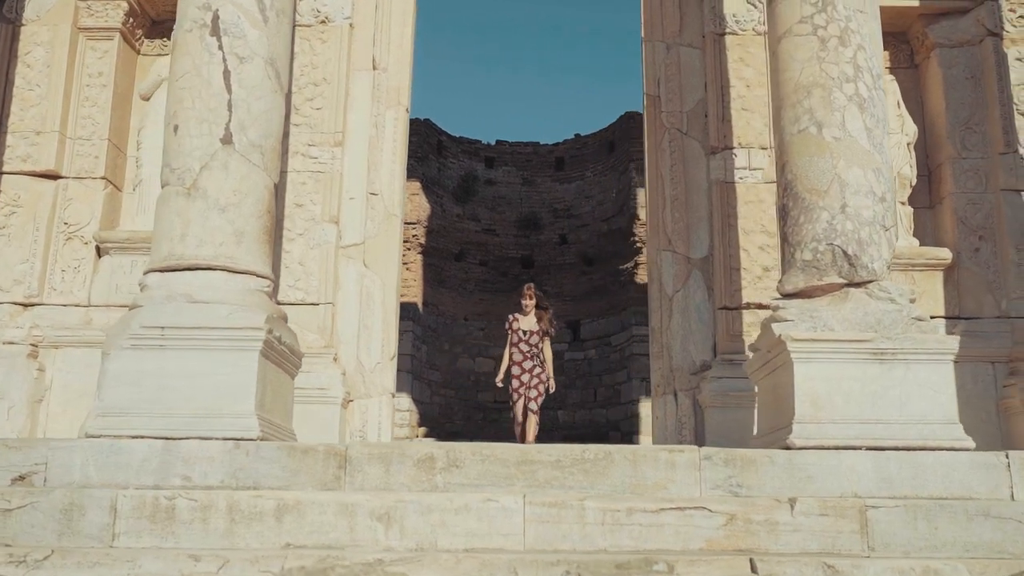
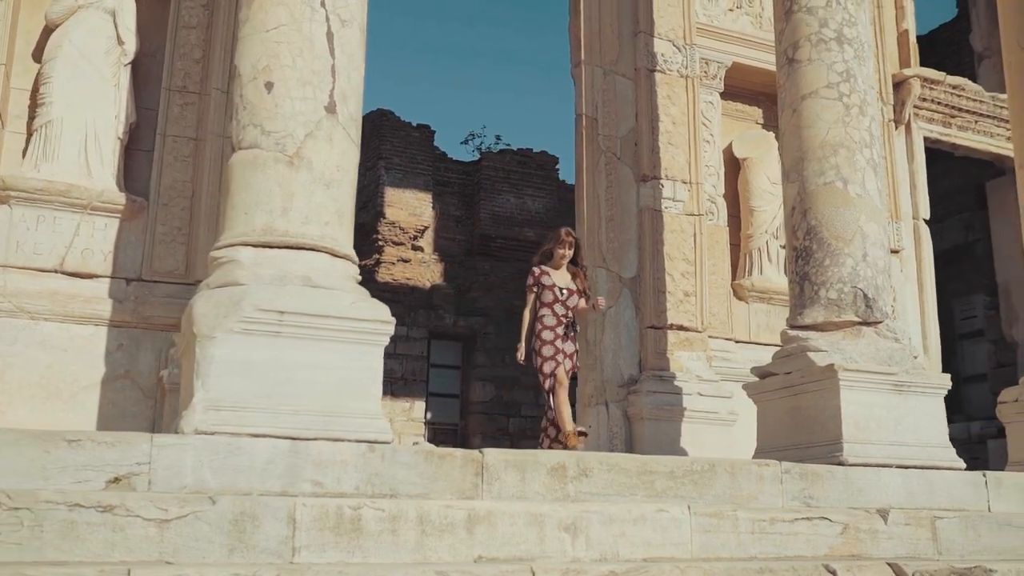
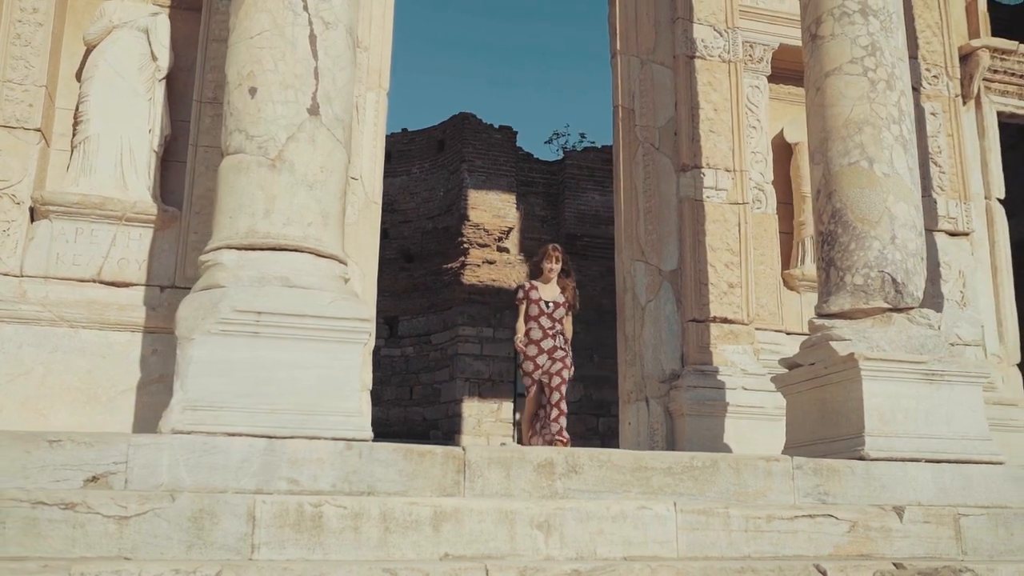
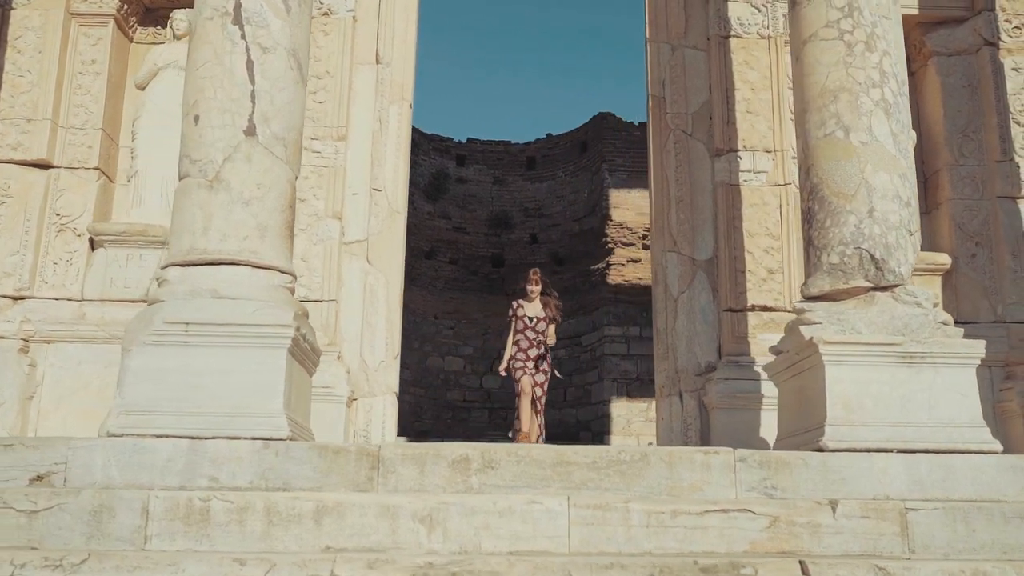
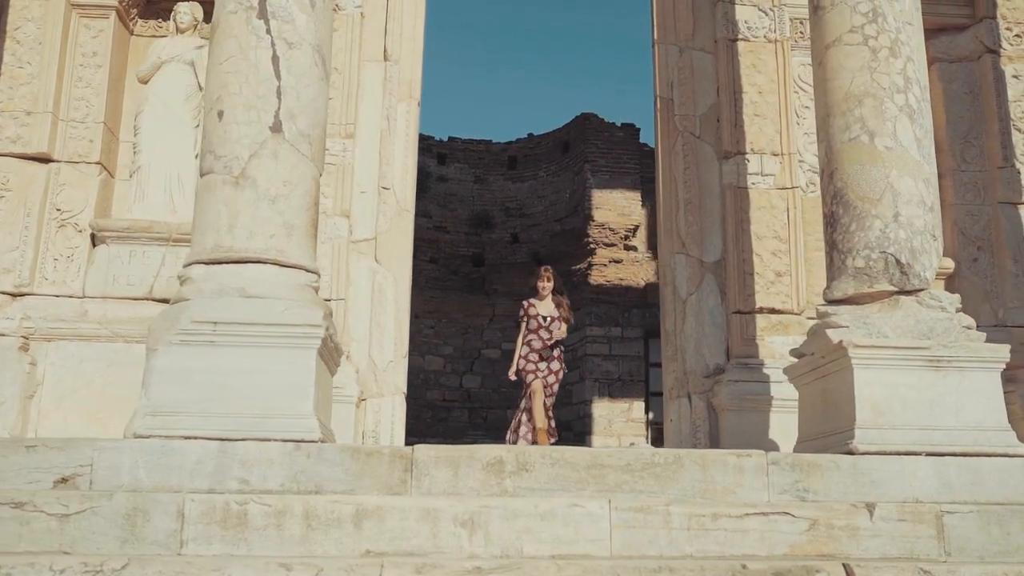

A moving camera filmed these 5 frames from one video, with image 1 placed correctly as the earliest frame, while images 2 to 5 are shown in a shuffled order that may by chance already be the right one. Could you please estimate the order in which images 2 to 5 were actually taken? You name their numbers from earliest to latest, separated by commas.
4, 5, 3, 2
